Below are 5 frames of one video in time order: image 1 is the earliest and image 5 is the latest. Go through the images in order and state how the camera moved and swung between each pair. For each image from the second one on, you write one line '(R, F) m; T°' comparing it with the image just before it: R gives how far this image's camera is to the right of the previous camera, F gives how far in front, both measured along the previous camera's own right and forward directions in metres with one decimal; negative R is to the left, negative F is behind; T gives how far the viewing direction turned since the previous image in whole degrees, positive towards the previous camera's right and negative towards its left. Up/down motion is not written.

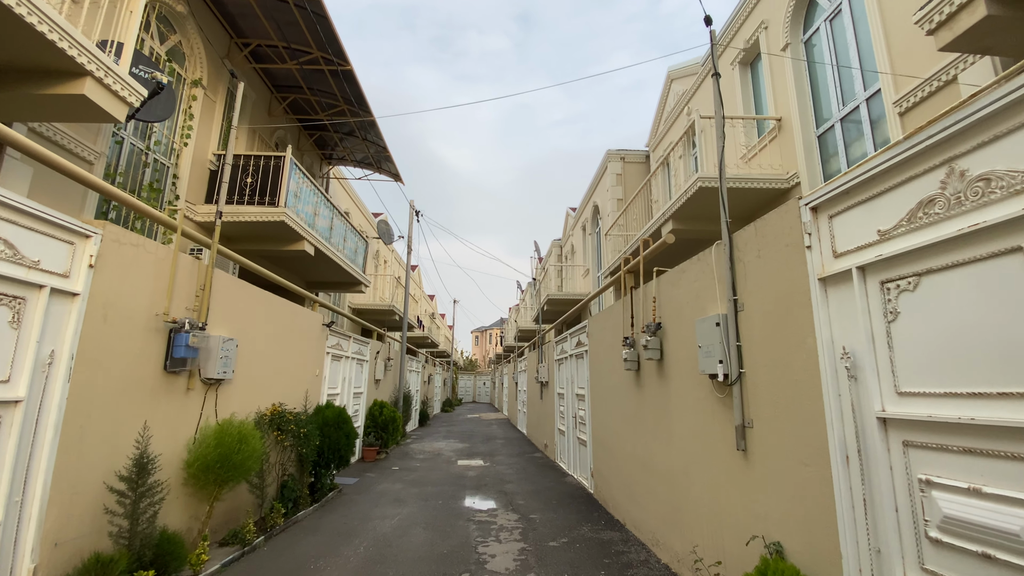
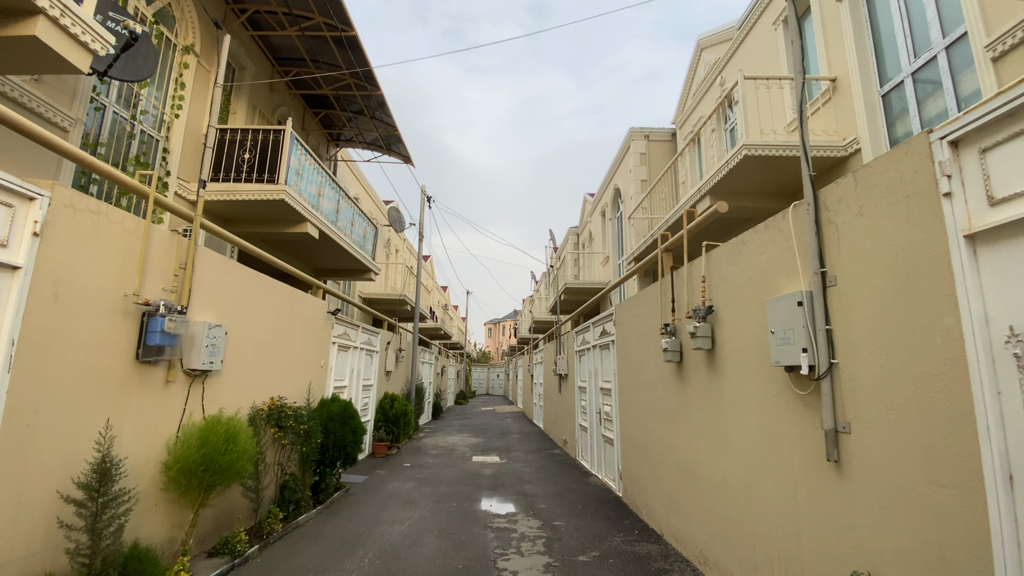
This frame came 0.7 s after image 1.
(-0.1, +0.6) m; -2°
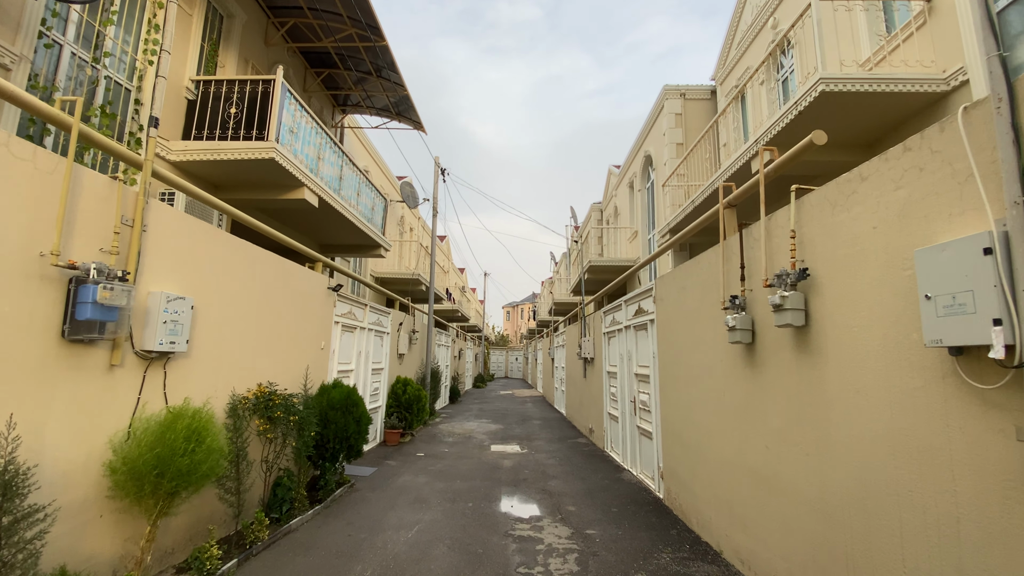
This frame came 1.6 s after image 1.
(-0.1, +0.8) m; -2°
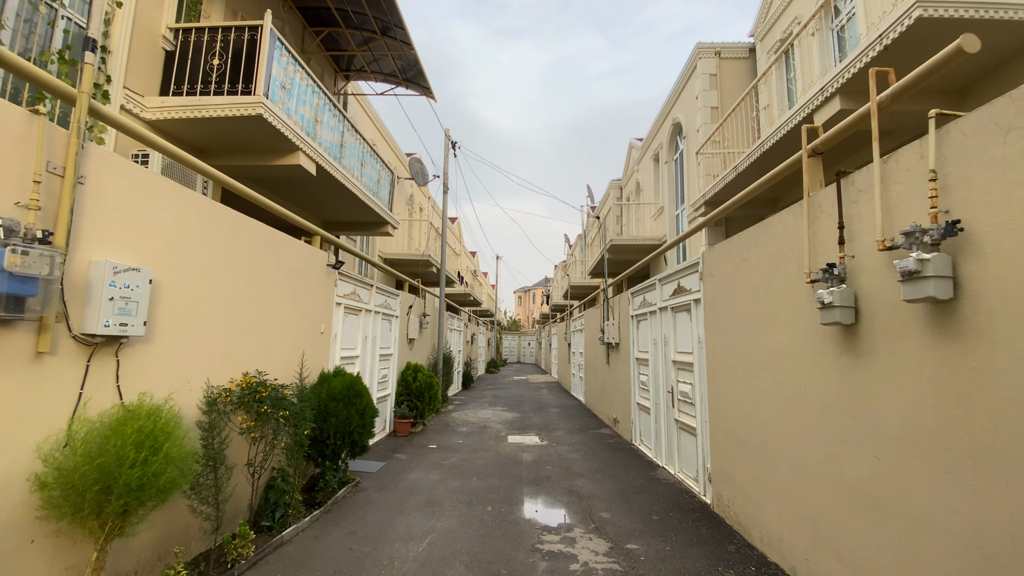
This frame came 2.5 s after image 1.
(-0.1, +0.7) m; -1°
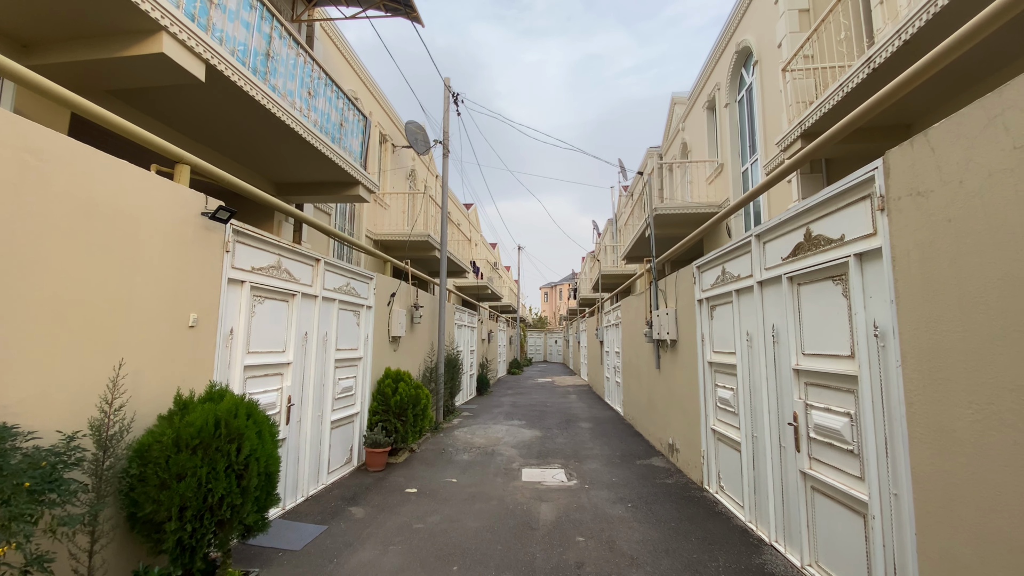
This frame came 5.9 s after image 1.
(+0.2, +2.1) m; -3°
